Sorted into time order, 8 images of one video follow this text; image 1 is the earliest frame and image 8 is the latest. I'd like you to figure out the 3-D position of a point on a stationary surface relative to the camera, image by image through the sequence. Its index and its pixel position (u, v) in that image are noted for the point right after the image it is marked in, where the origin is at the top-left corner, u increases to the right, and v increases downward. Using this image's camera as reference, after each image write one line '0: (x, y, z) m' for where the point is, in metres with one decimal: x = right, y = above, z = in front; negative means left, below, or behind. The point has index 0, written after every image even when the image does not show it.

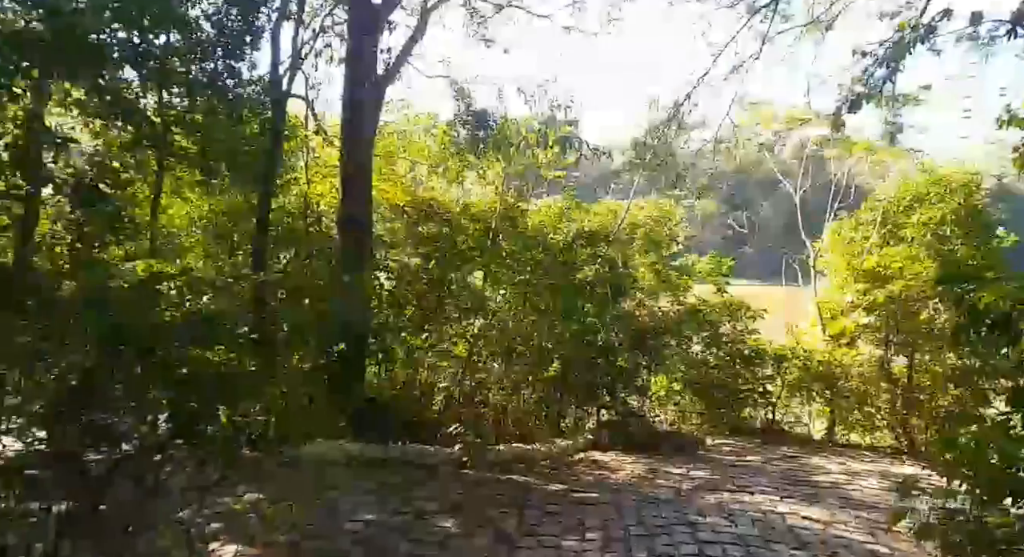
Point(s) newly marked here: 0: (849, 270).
0: (+3.1, +0.1, +7.3) m
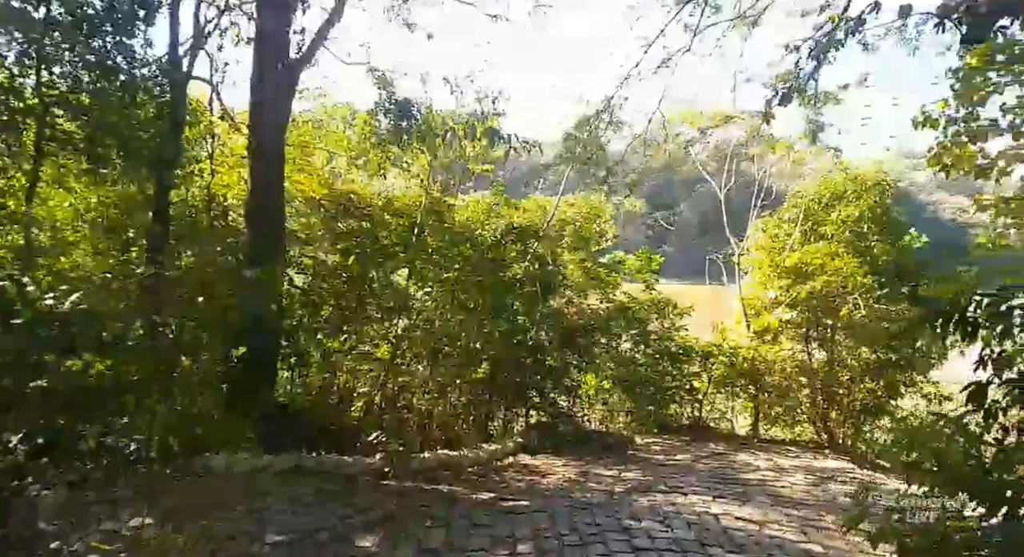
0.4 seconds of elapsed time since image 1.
0: (+2.4, +0.1, +7.4) m
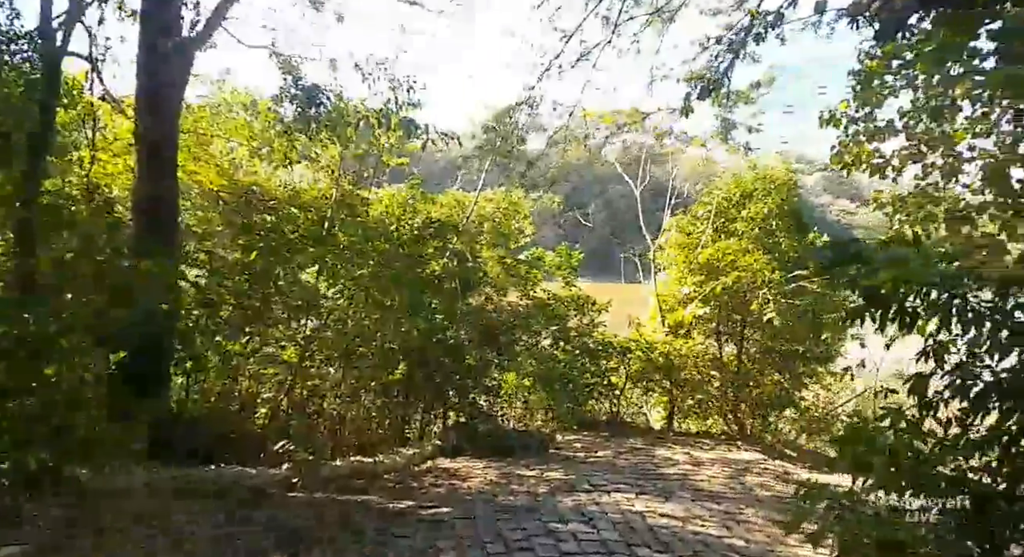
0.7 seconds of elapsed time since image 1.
0: (+1.6, +0.2, +7.5) m
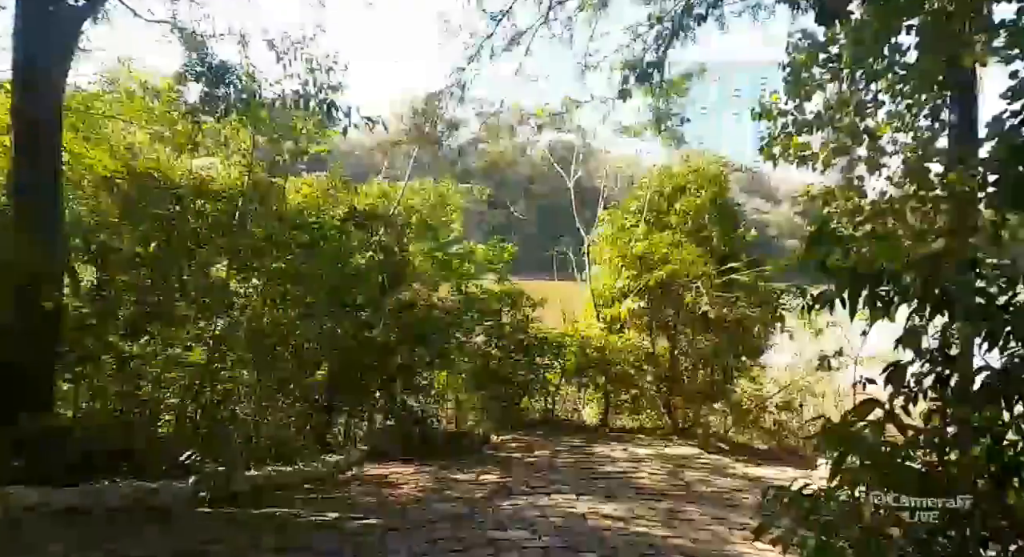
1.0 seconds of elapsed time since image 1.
0: (+1.0, +0.2, +7.4) m
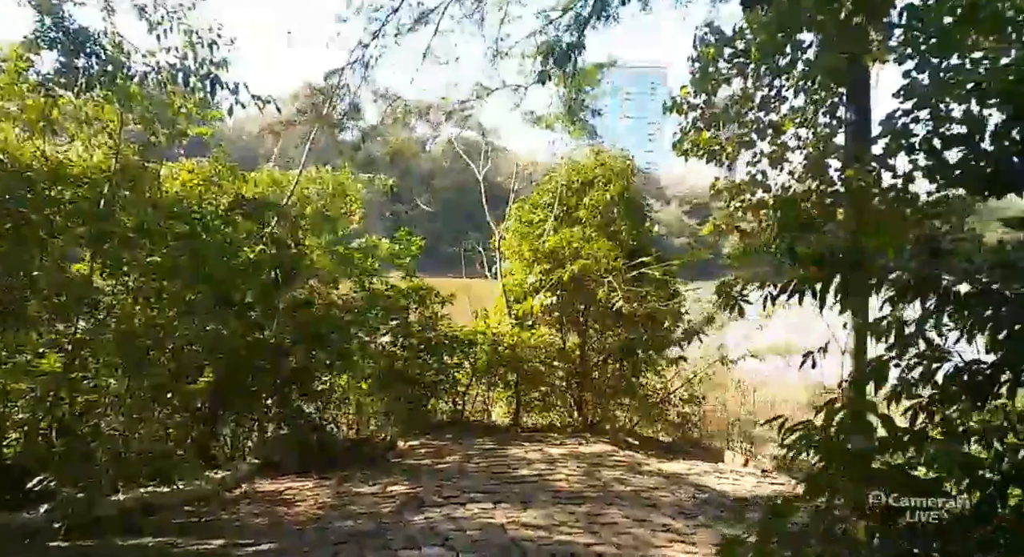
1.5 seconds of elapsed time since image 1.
0: (+0.2, +0.3, +7.2) m
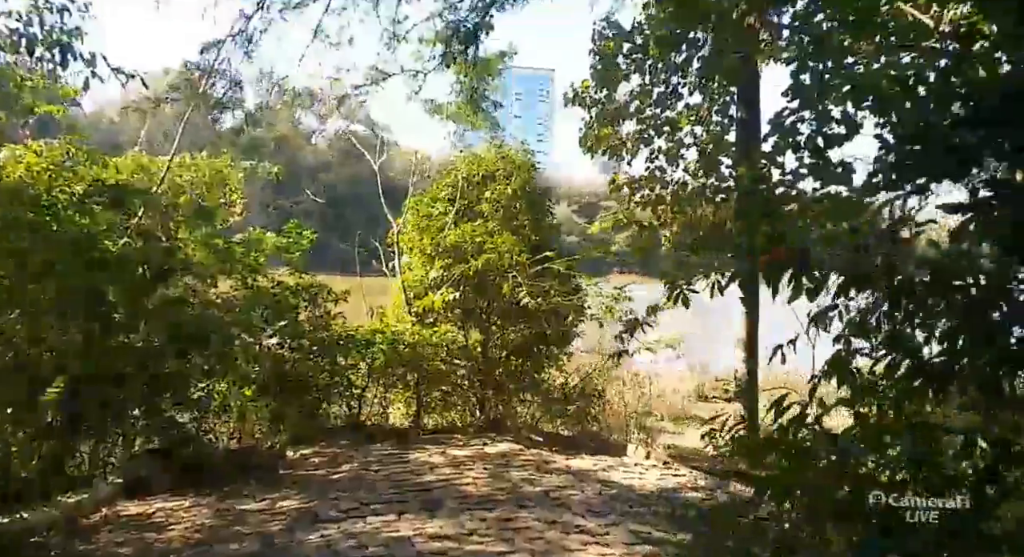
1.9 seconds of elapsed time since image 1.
0: (-0.7, +0.3, +6.9) m
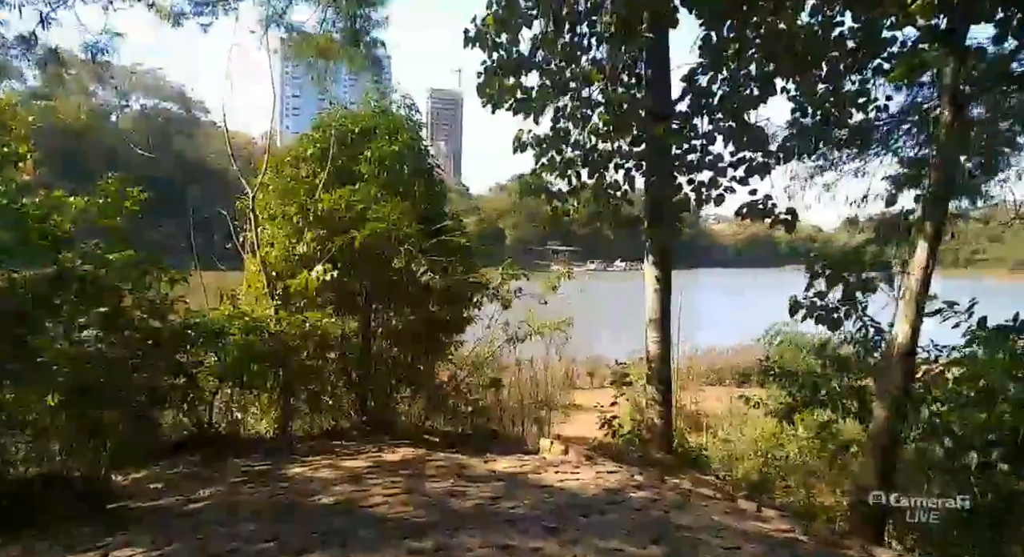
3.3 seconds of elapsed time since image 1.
0: (-1.6, +0.4, +5.8) m
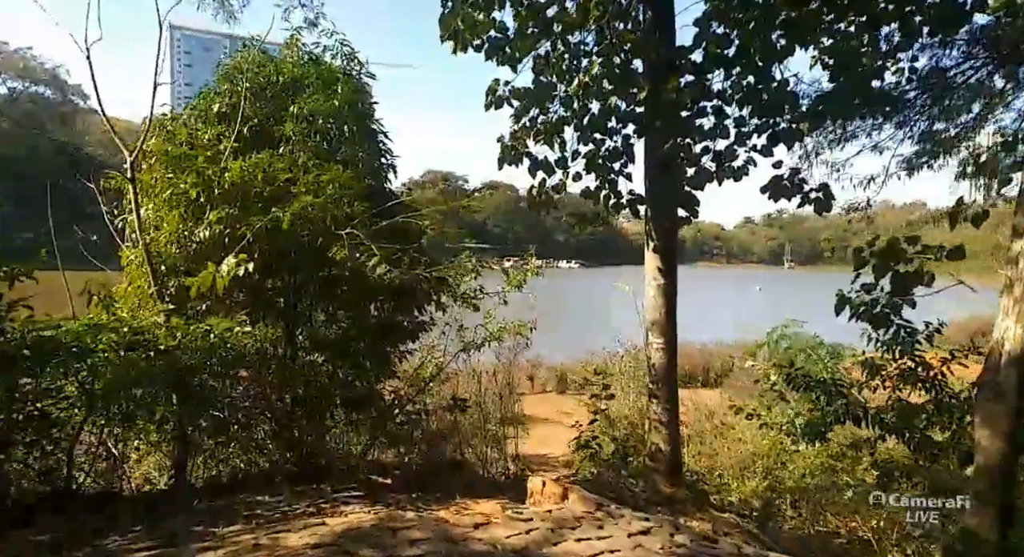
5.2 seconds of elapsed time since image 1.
0: (-1.7, +0.5, +4.4) m
